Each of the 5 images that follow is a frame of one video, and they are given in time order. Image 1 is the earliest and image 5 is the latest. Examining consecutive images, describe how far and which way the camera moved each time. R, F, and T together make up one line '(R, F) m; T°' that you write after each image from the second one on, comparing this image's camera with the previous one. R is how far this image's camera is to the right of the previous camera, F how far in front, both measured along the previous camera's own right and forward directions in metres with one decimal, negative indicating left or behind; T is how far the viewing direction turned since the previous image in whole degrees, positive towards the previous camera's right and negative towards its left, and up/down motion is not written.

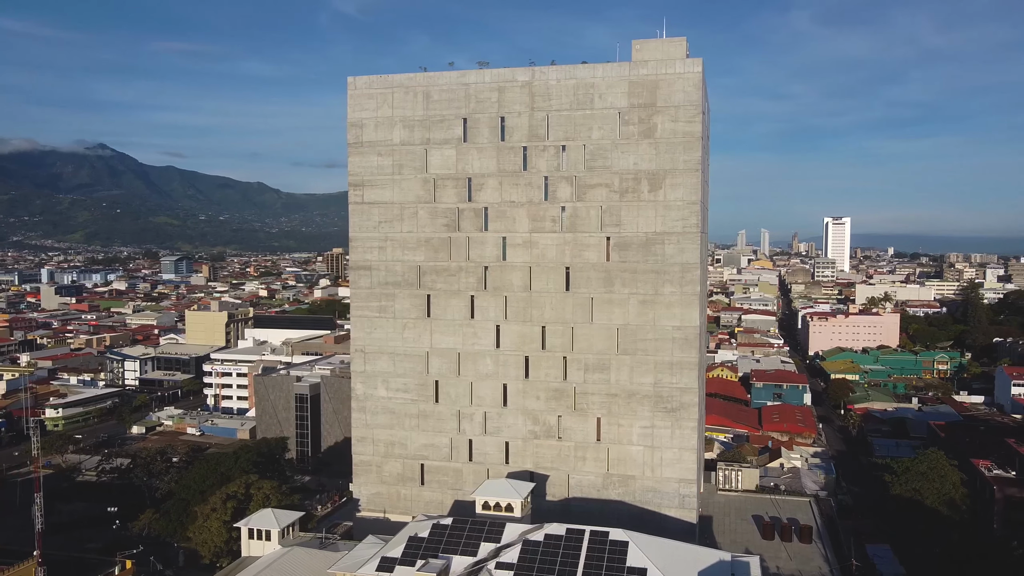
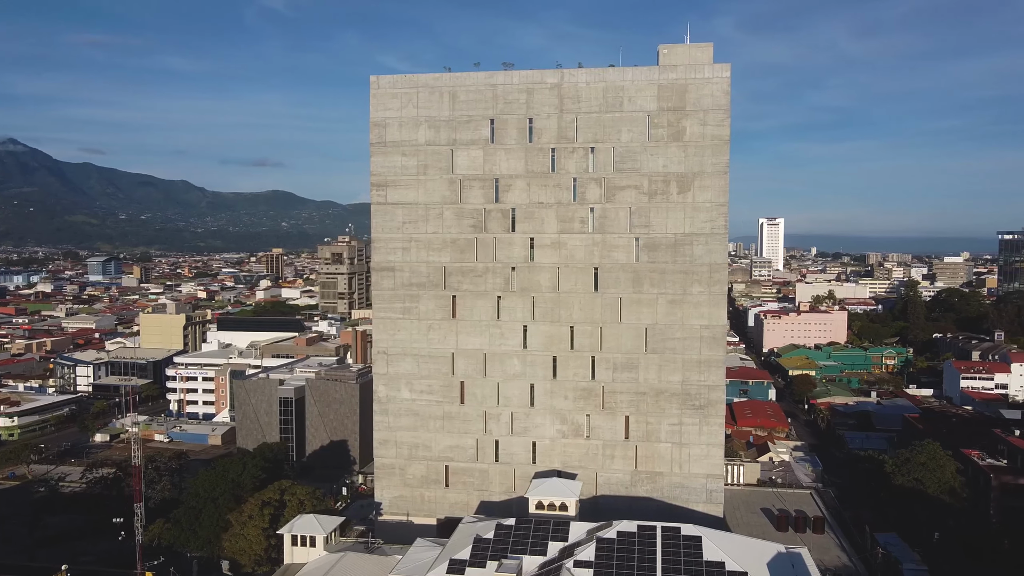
(-2.9, 0.0) m; +4°
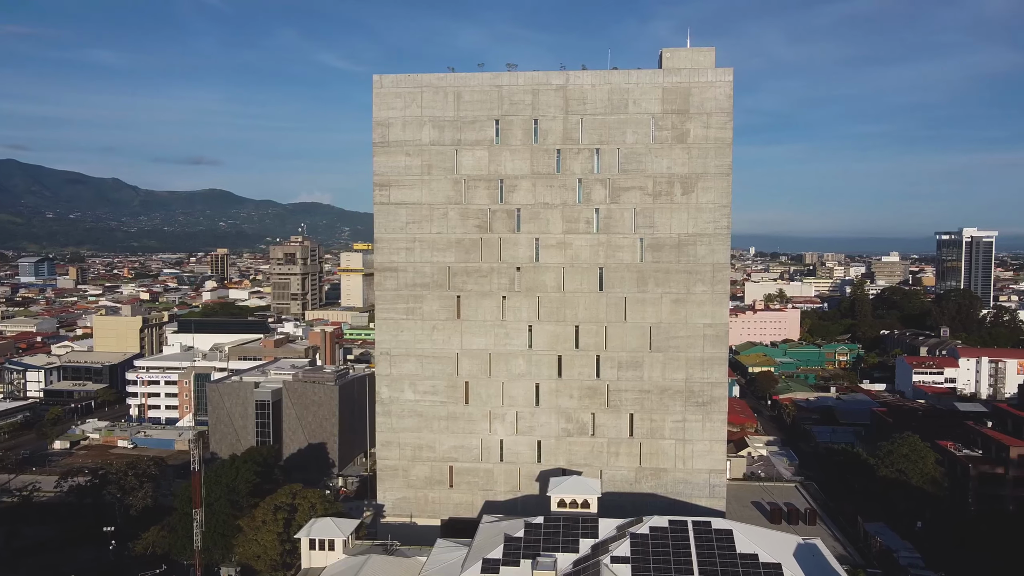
(-1.9, -0.1) m; +3°
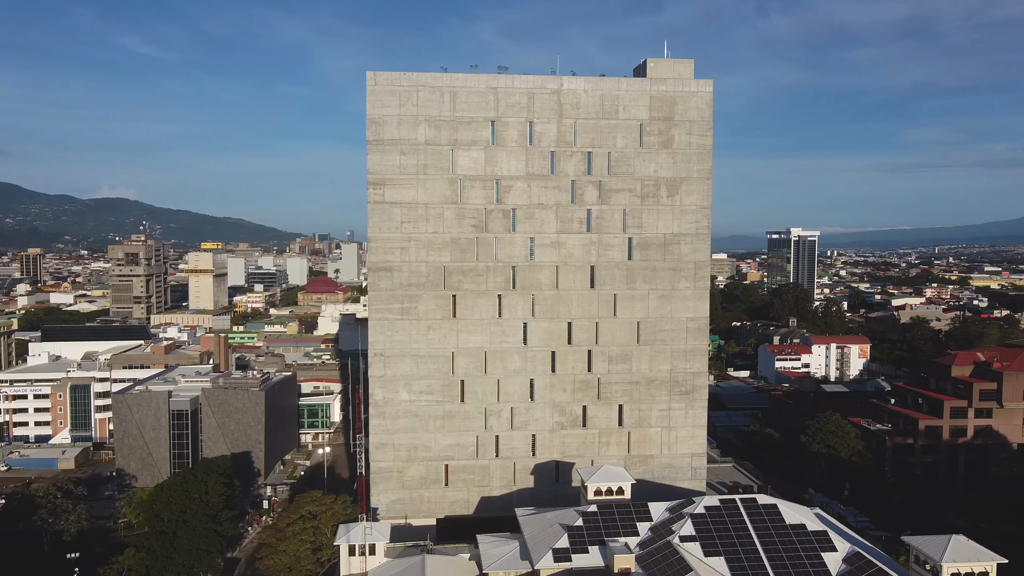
(-4.9, -0.2) m; +10°
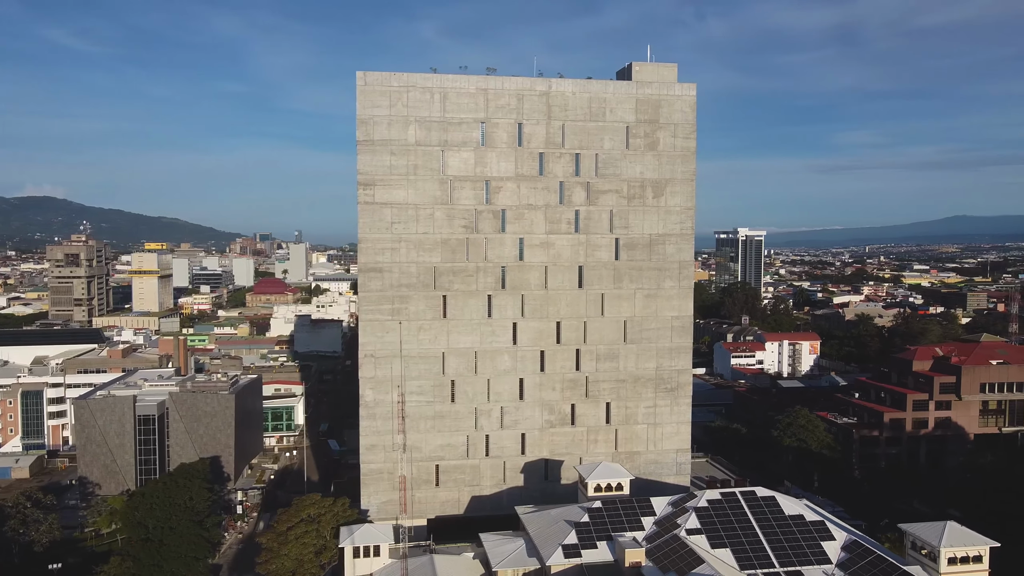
(-1.3, -0.2) m; +3°
